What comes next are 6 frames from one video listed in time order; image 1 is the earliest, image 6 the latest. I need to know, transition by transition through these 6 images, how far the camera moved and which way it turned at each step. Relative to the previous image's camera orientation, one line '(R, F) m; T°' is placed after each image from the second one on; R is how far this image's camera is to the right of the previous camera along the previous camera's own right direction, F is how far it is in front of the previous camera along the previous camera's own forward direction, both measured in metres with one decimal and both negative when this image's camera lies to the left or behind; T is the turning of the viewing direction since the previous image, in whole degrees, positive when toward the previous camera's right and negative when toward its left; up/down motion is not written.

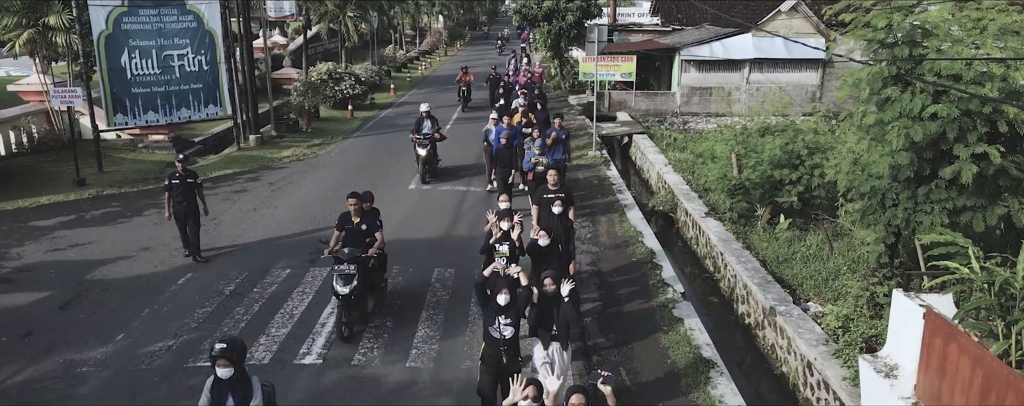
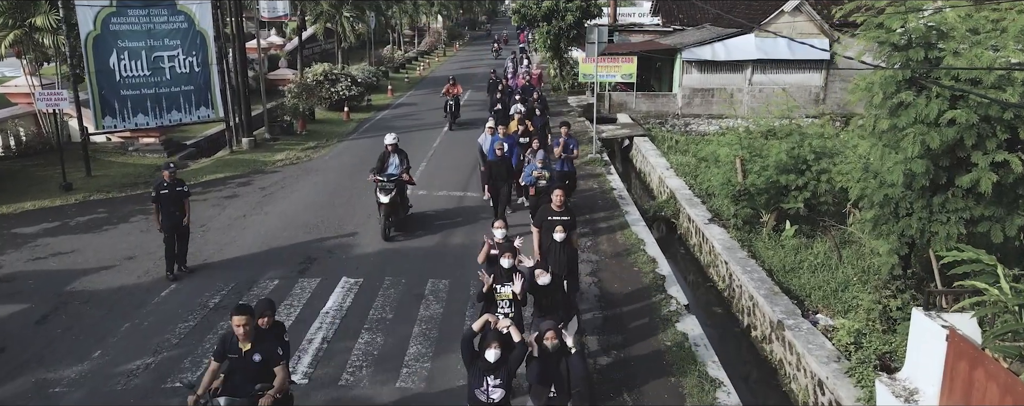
(0.0, +0.4) m; 0°
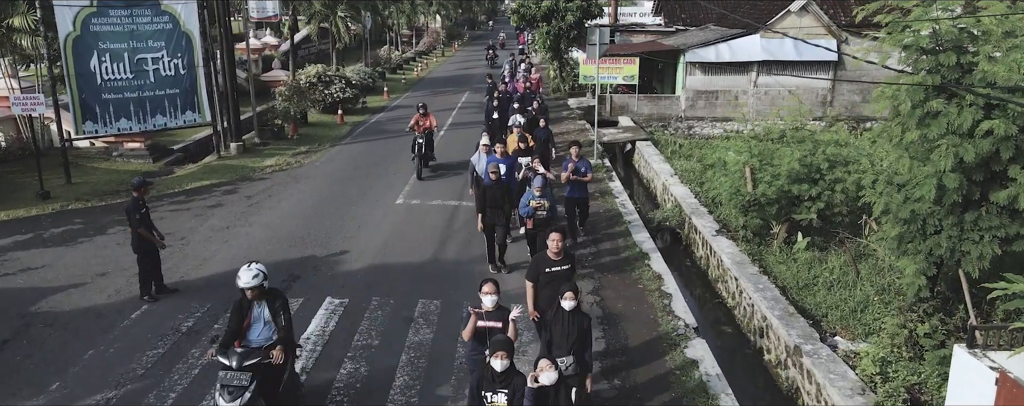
(0.0, +0.6) m; 0°
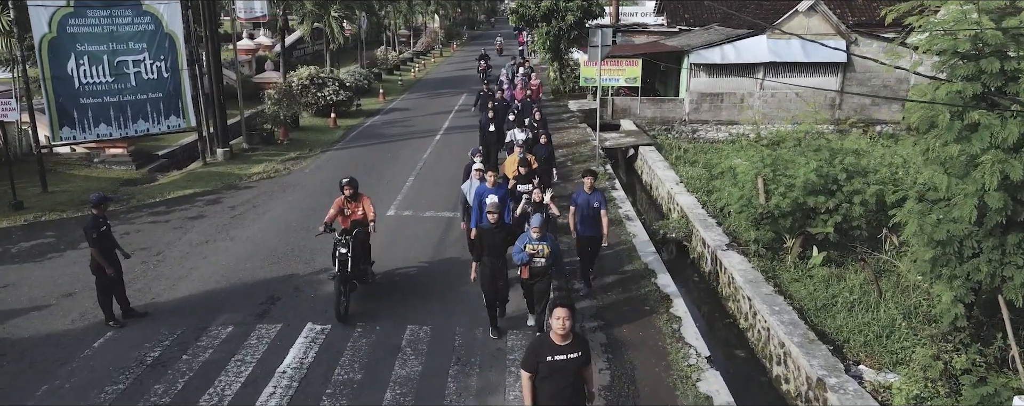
(0.0, +0.7) m; 0°
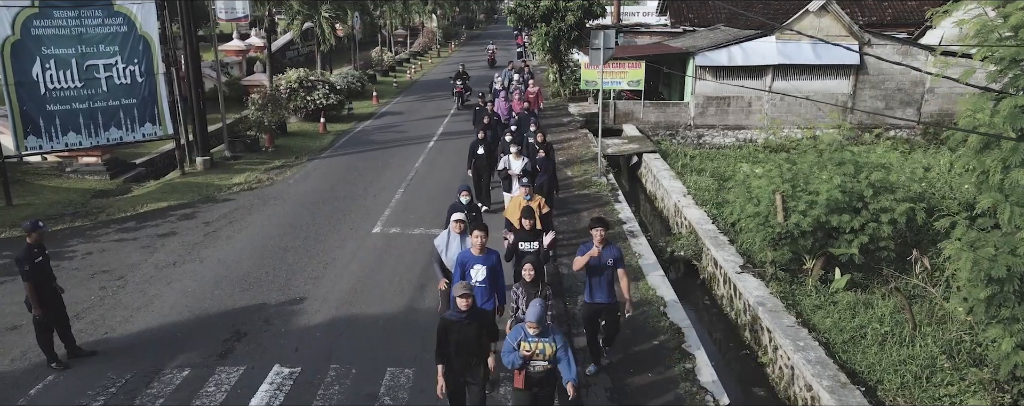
(+0.1, +0.9) m; 0°
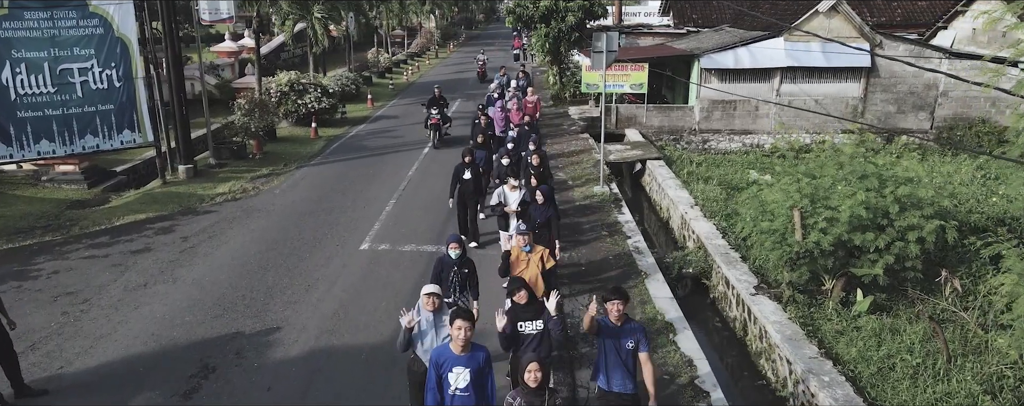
(0.0, +0.7) m; 0°
